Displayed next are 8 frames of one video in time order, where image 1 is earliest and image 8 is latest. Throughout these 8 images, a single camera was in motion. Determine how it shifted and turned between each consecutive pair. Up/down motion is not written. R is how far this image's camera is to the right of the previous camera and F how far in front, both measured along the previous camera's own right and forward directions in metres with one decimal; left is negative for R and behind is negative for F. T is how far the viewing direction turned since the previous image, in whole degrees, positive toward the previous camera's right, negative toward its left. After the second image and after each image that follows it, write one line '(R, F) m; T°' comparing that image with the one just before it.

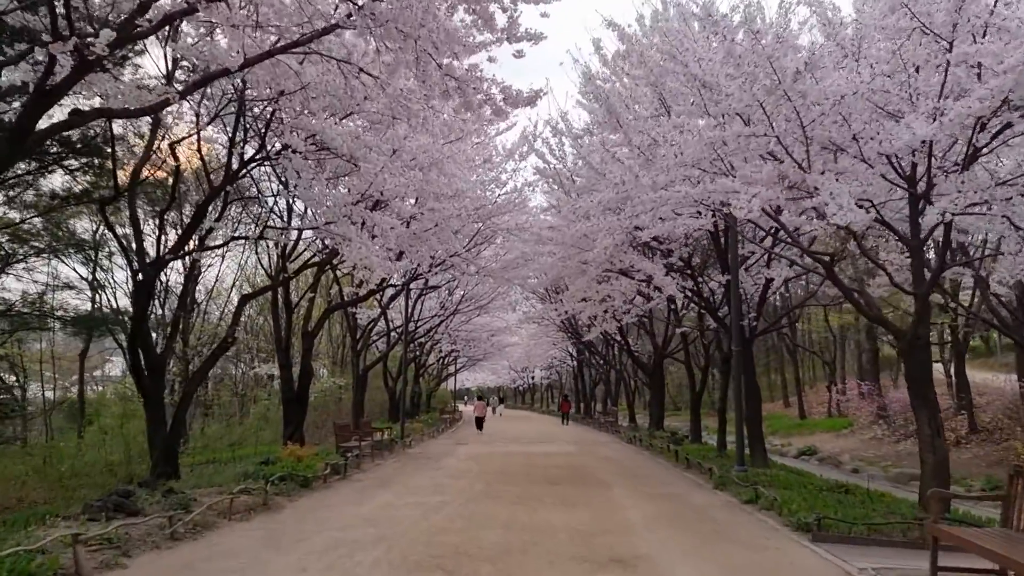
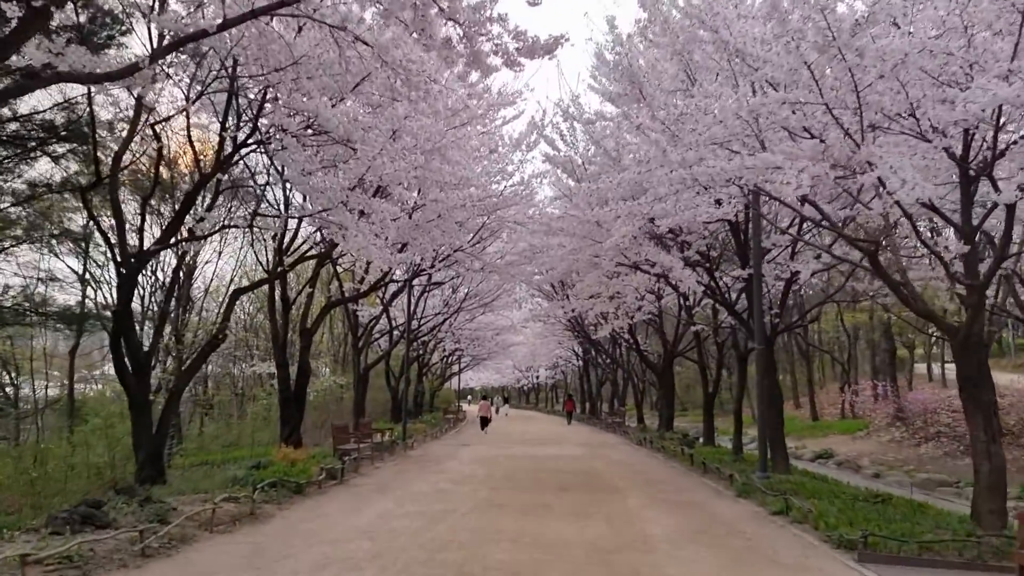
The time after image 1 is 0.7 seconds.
(-0.1, +0.8) m; 0°
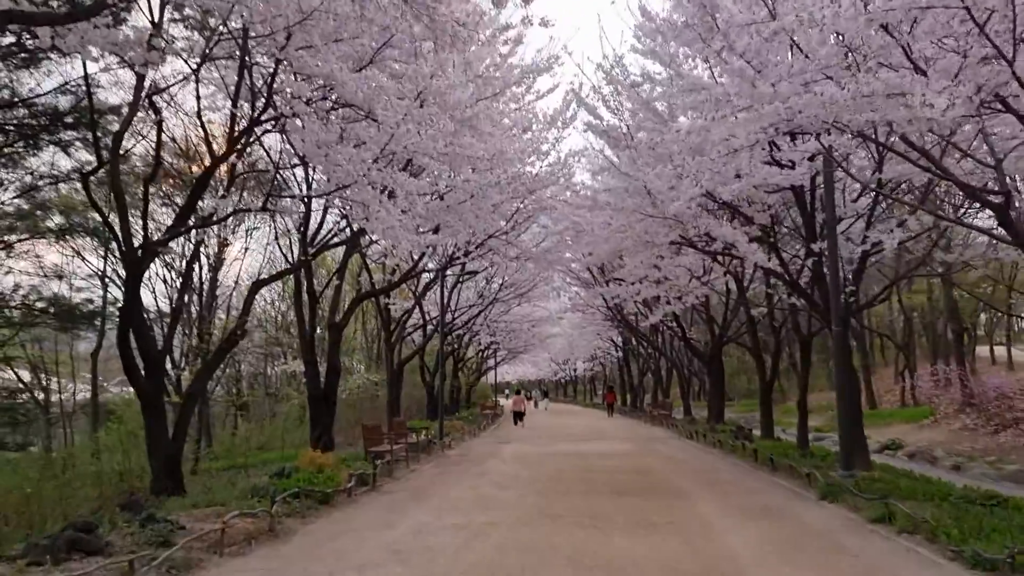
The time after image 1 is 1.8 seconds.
(-0.1, +1.3) m; -2°
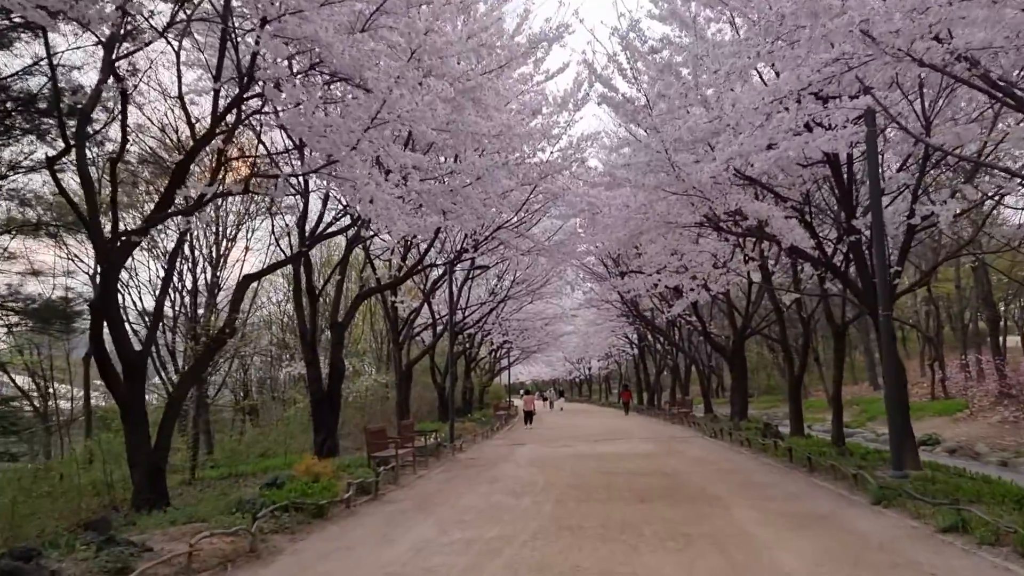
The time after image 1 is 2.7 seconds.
(0.0, +1.1) m; -1°
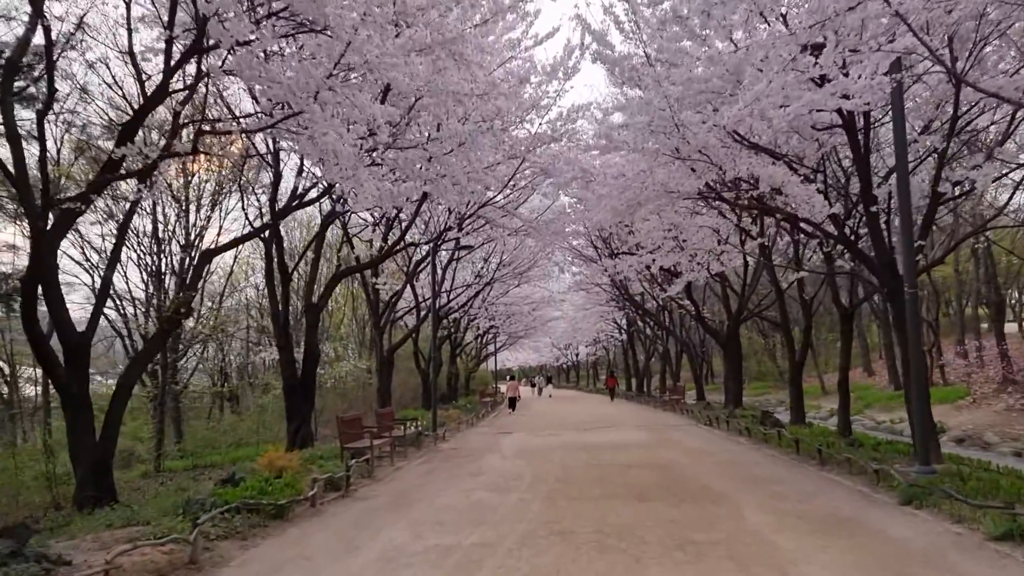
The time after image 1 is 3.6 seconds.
(0.0, +1.1) m; +1°
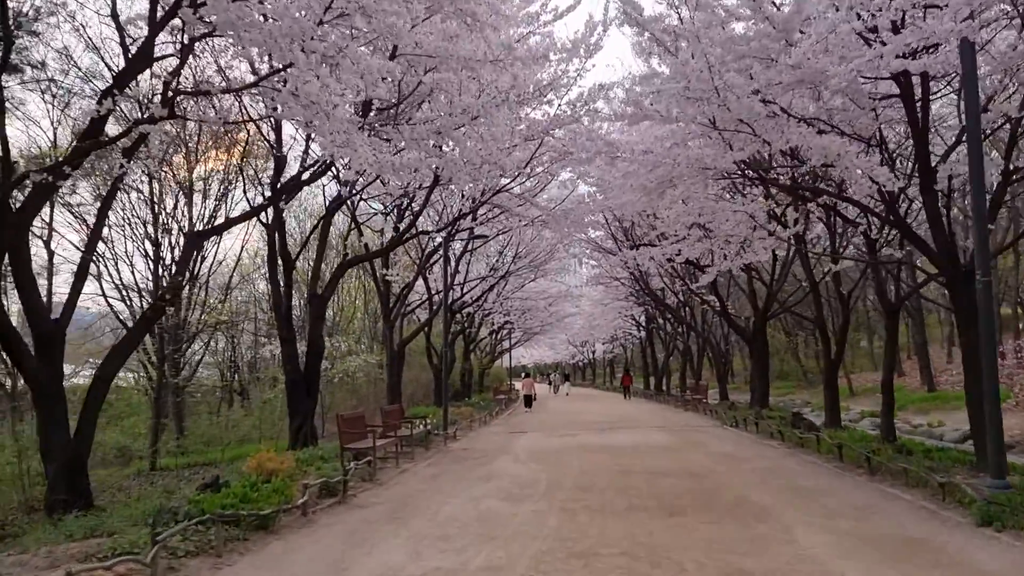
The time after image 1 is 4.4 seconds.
(0.0, +1.0) m; -1°
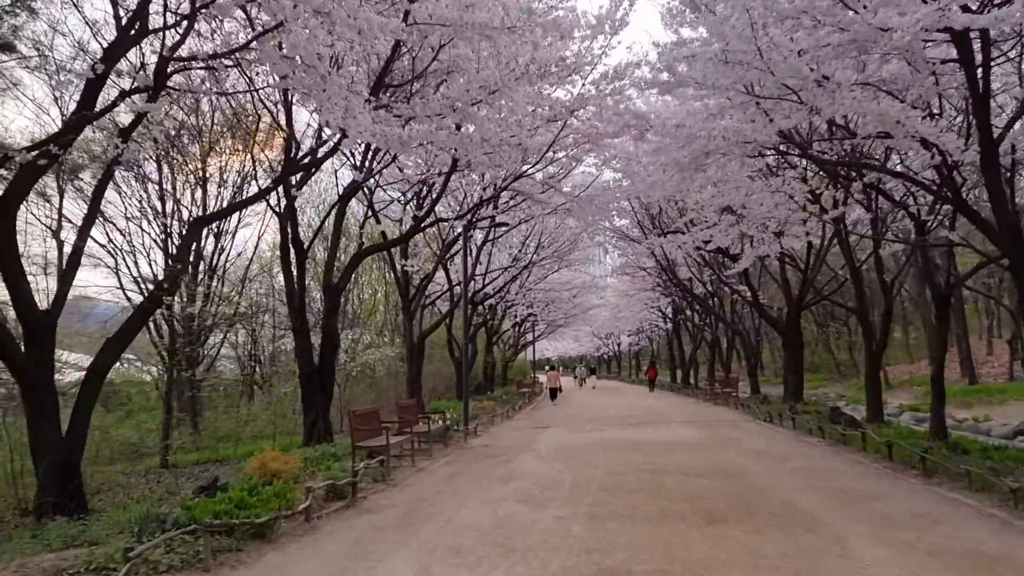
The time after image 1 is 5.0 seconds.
(0.0, +0.7) m; -2°
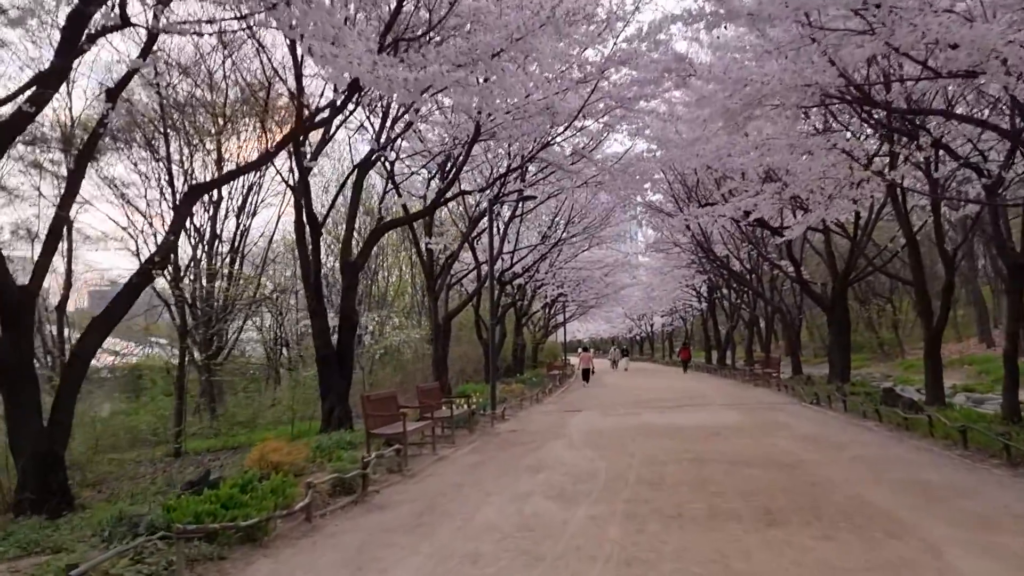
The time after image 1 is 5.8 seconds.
(0.0, +1.0) m; -2°
